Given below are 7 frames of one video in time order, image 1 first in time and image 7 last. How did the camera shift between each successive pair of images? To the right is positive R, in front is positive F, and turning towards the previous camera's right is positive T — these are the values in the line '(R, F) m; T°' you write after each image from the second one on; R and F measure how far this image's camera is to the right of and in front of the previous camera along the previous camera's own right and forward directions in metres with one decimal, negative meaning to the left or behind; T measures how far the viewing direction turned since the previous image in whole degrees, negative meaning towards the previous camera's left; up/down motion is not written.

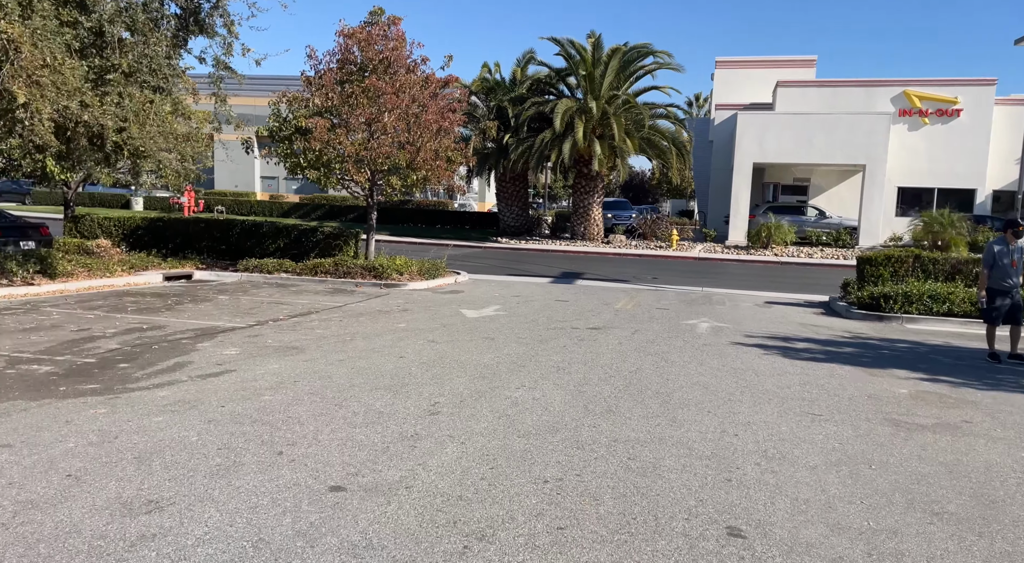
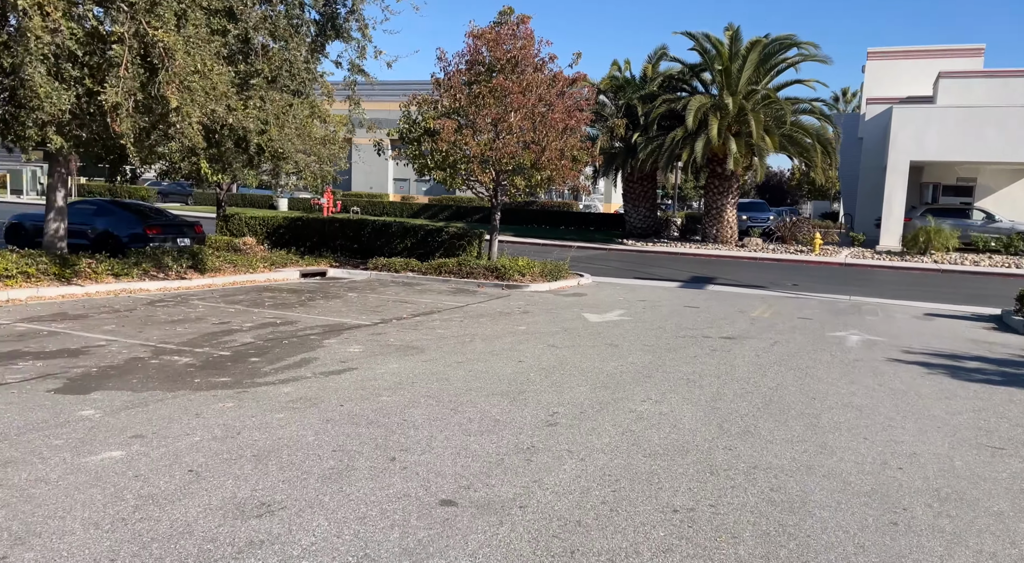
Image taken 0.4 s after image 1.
(0.0, +0.4) m; -9°
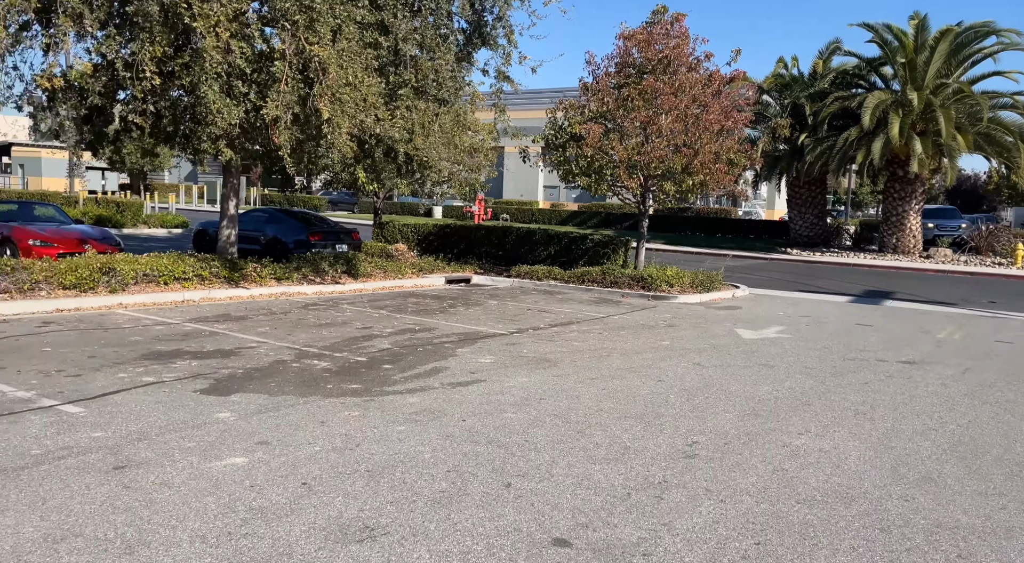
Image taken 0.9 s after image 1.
(+0.1, +0.5) m; -11°
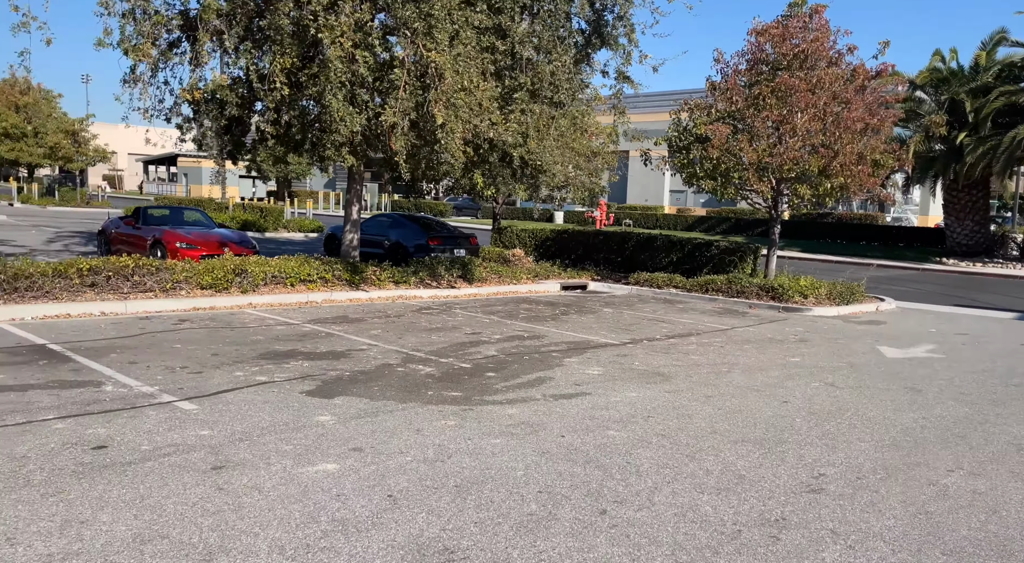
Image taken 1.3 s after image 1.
(+0.1, +0.4) m; -9°
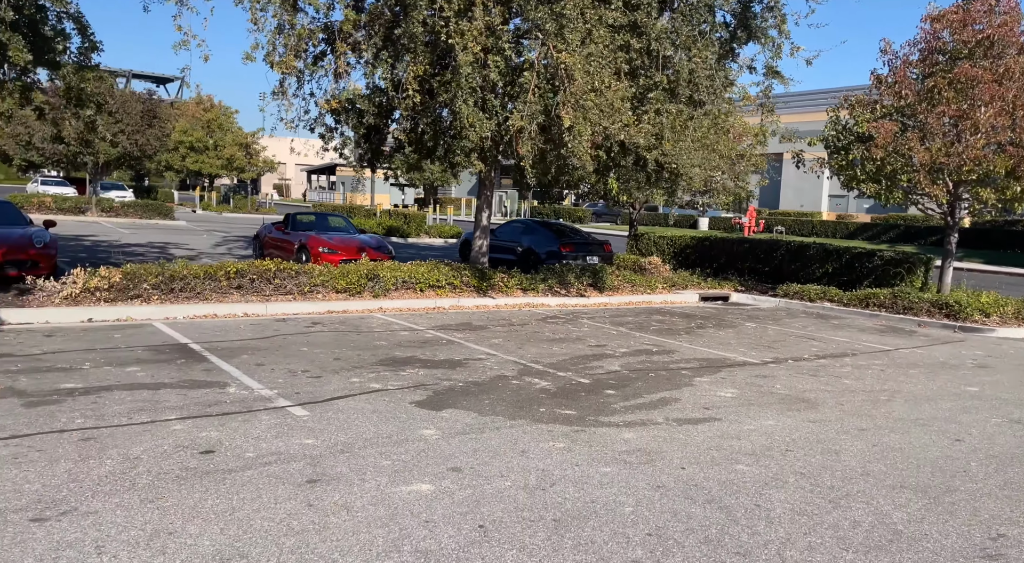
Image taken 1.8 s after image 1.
(+0.2, +0.5) m; -10°
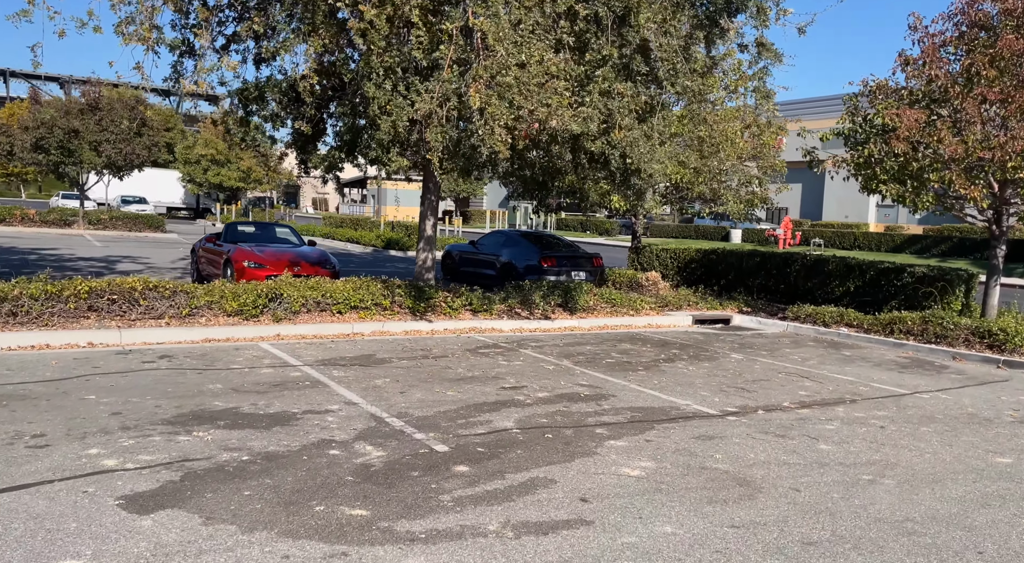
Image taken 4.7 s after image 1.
(+1.6, +2.3) m; -3°
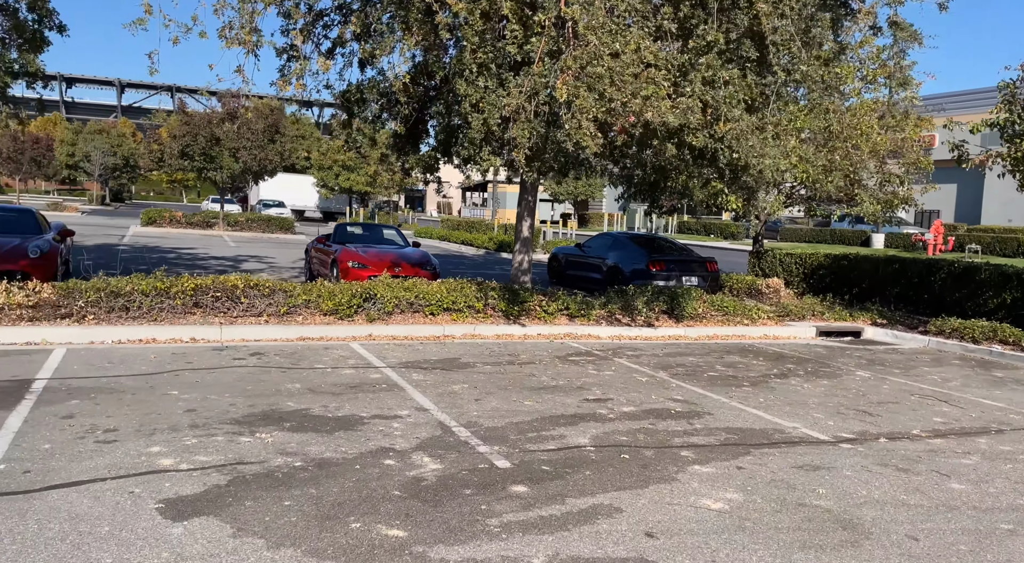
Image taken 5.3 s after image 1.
(+0.4, +0.4) m; -9°
